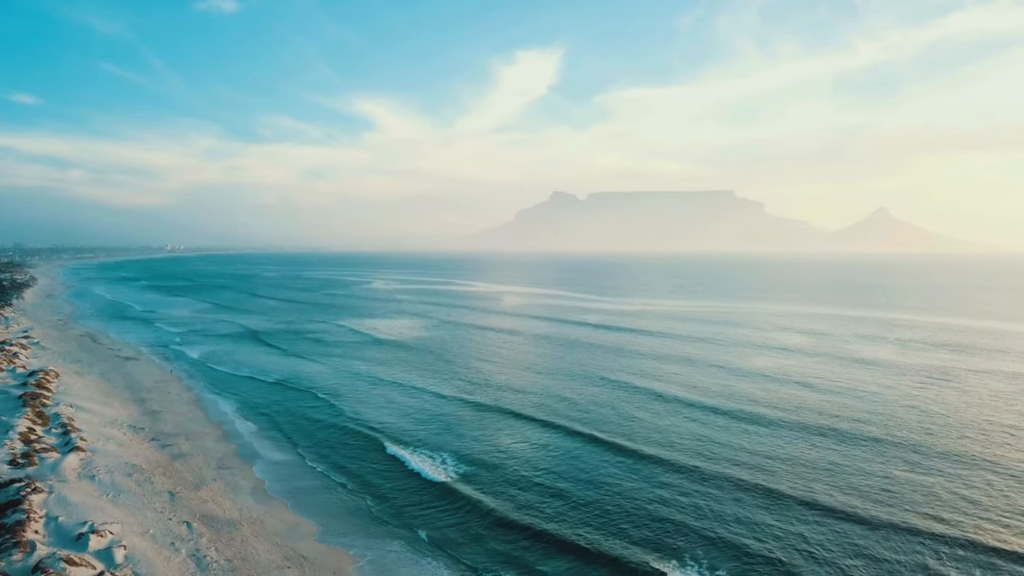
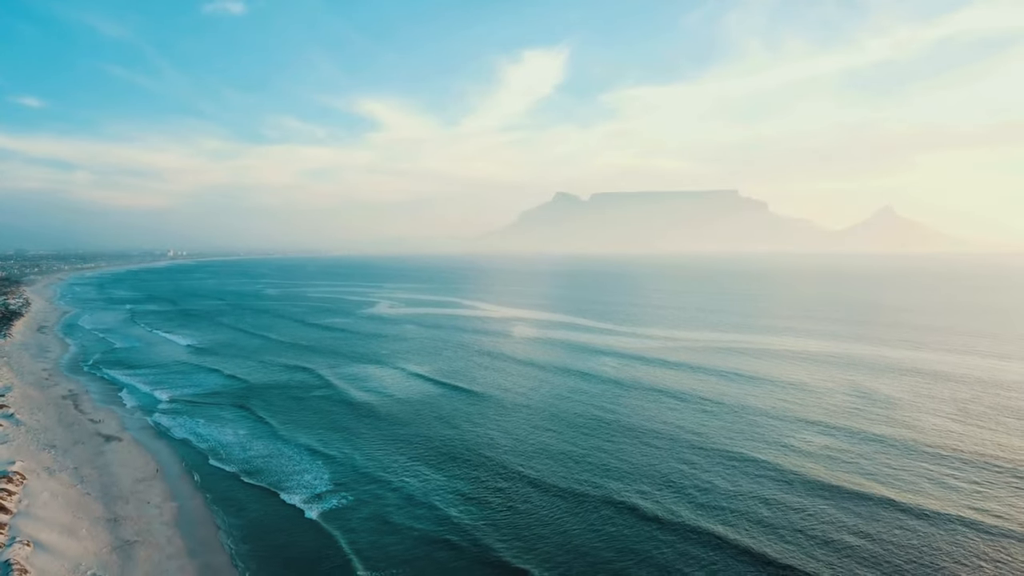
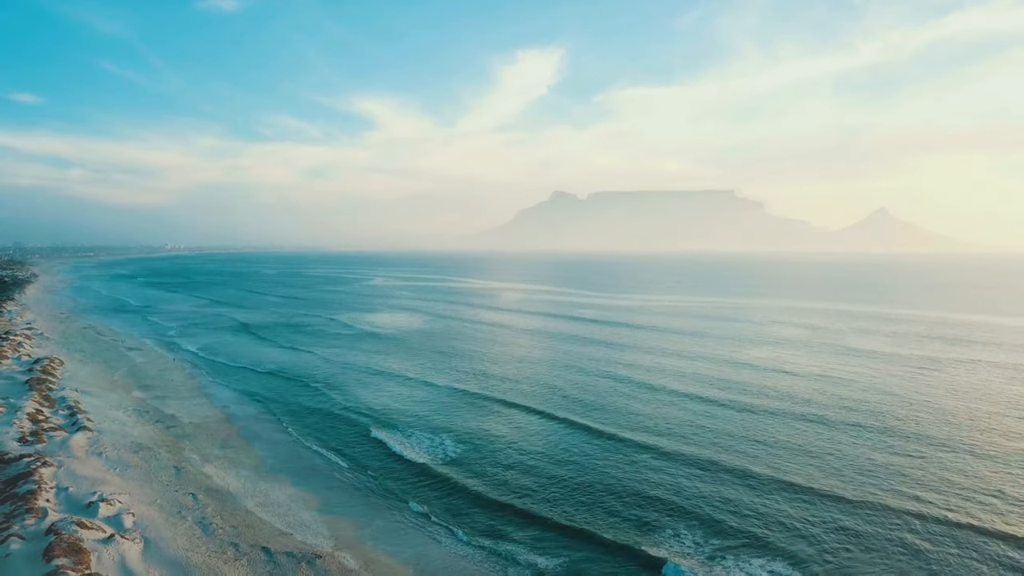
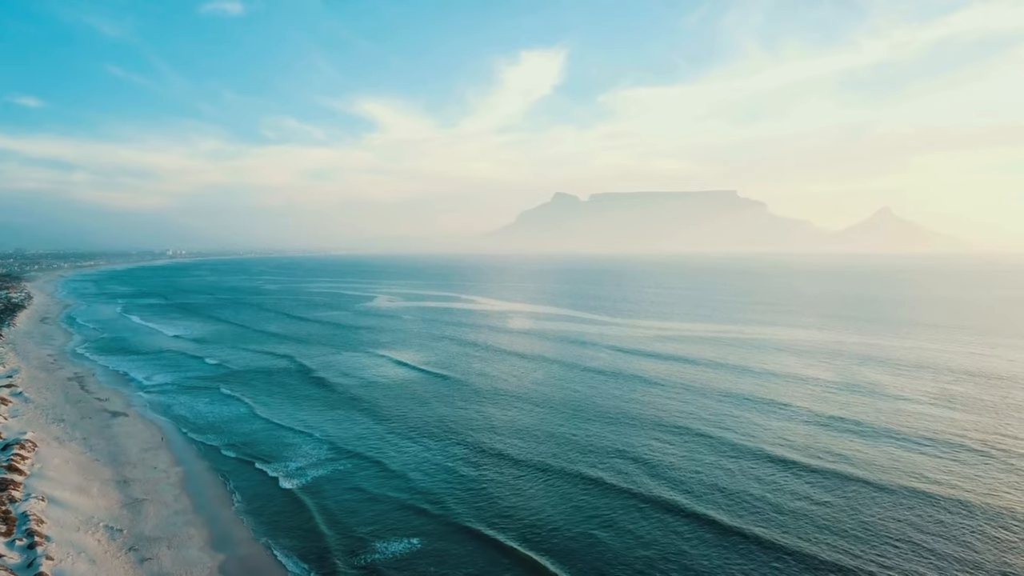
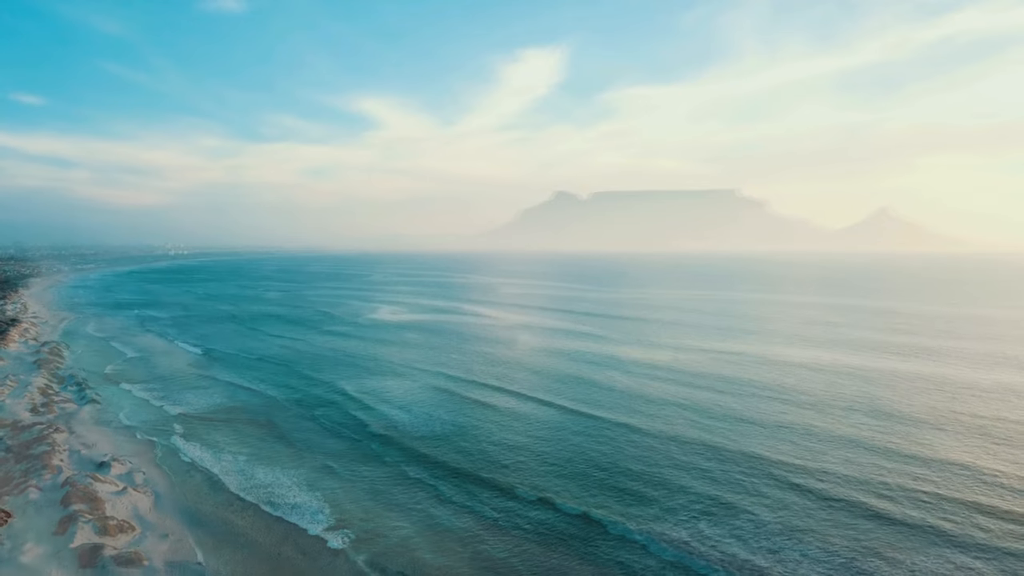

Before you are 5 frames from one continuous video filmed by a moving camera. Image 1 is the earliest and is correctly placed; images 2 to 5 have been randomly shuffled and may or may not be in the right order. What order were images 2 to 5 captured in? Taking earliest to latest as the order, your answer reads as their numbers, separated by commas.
3, 5, 2, 4
